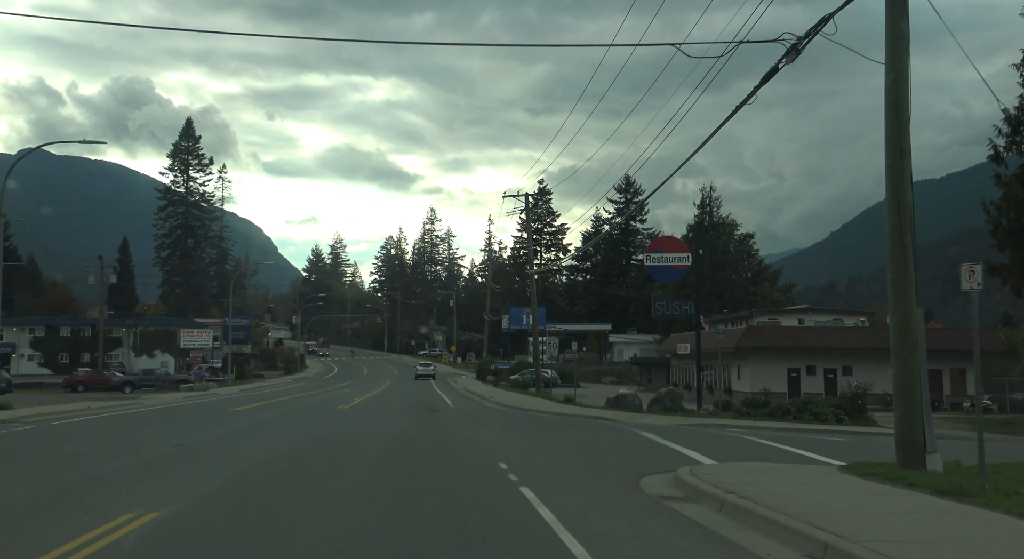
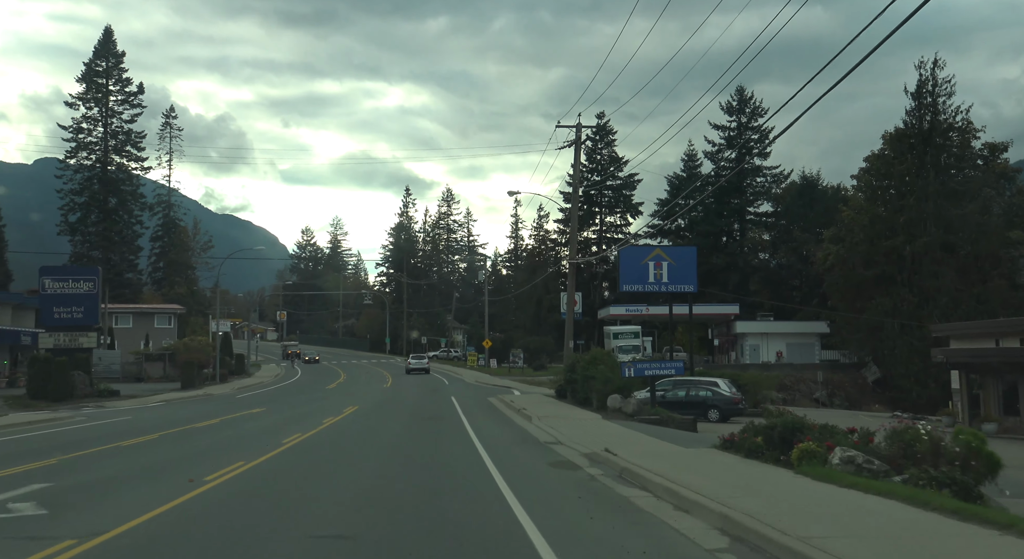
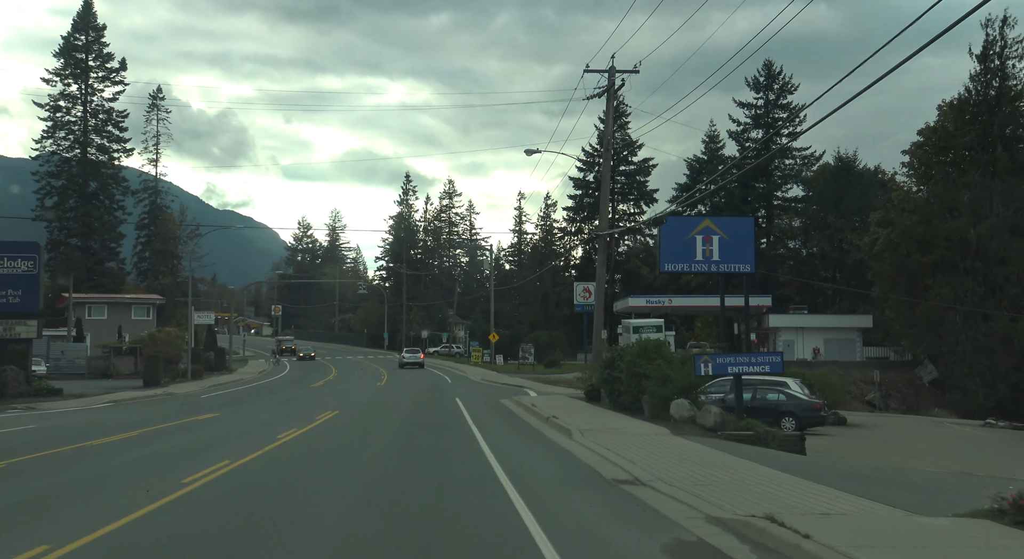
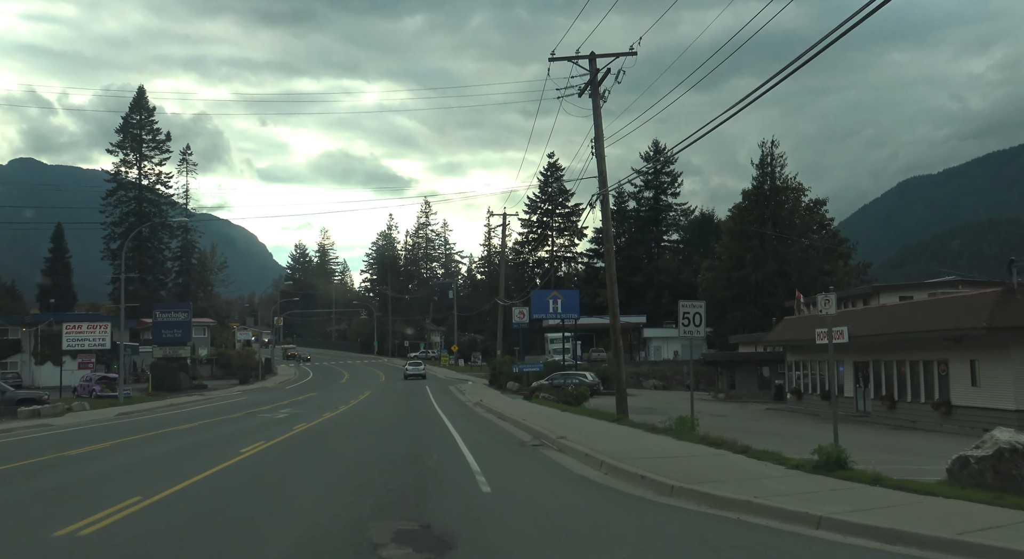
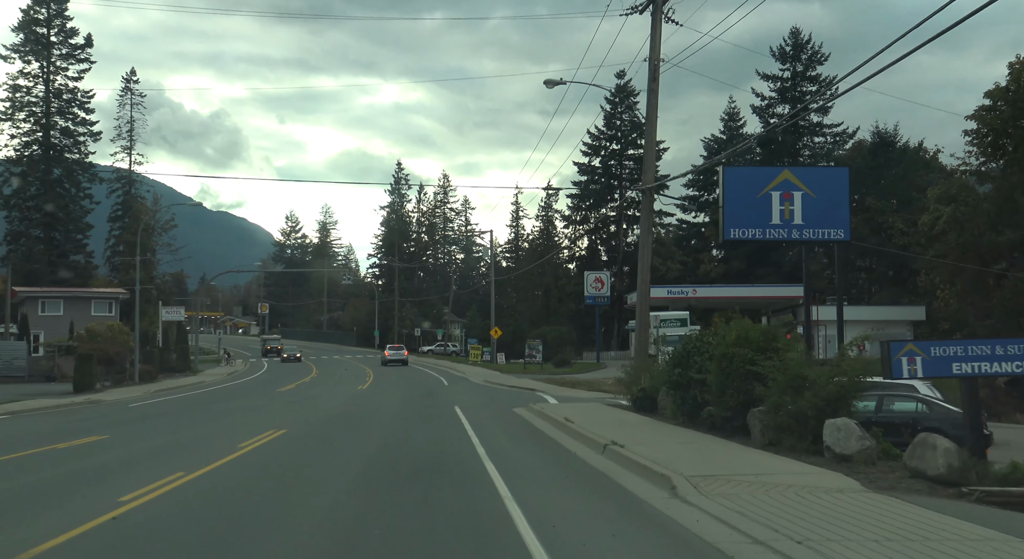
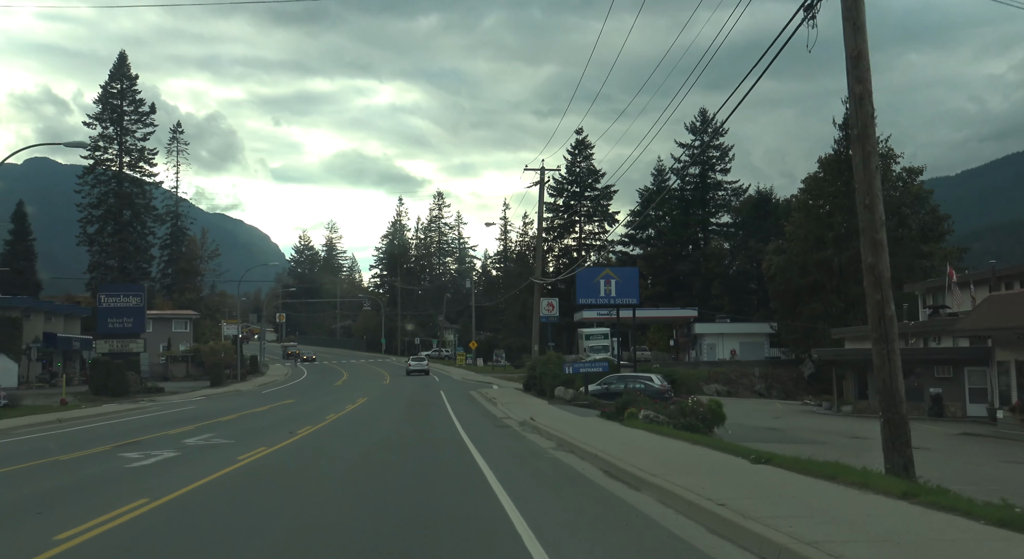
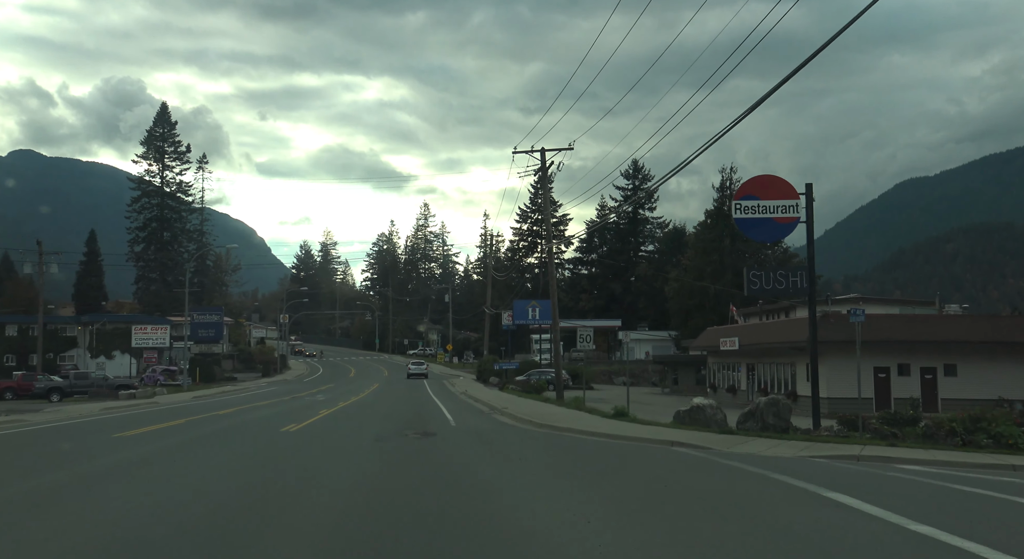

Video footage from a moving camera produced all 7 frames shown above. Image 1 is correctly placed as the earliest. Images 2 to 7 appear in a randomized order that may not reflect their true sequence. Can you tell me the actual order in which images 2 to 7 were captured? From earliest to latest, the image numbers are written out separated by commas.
7, 4, 6, 2, 3, 5
